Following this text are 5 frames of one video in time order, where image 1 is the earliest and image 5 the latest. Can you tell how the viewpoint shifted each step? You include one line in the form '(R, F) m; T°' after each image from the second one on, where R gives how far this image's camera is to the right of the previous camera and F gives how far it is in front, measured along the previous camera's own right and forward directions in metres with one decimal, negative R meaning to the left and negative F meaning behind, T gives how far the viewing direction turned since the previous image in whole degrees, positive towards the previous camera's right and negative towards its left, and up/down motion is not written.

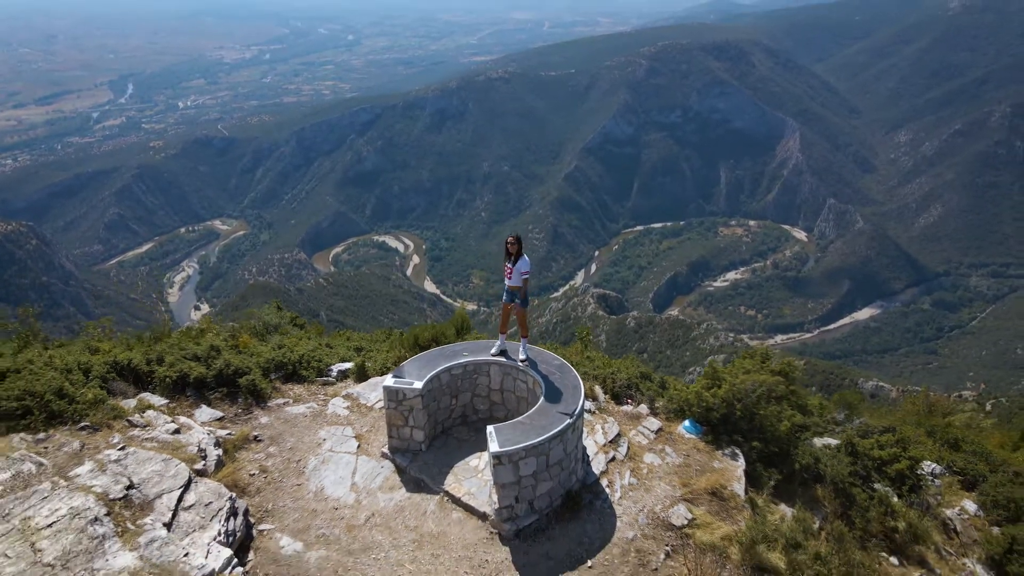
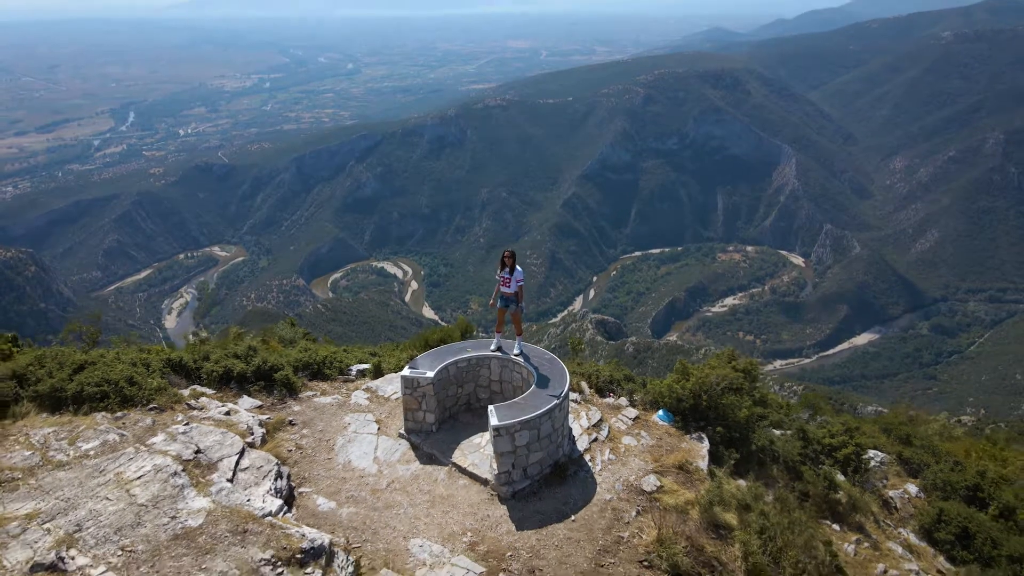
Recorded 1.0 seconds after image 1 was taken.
(0.0, +0.1) m; 0°
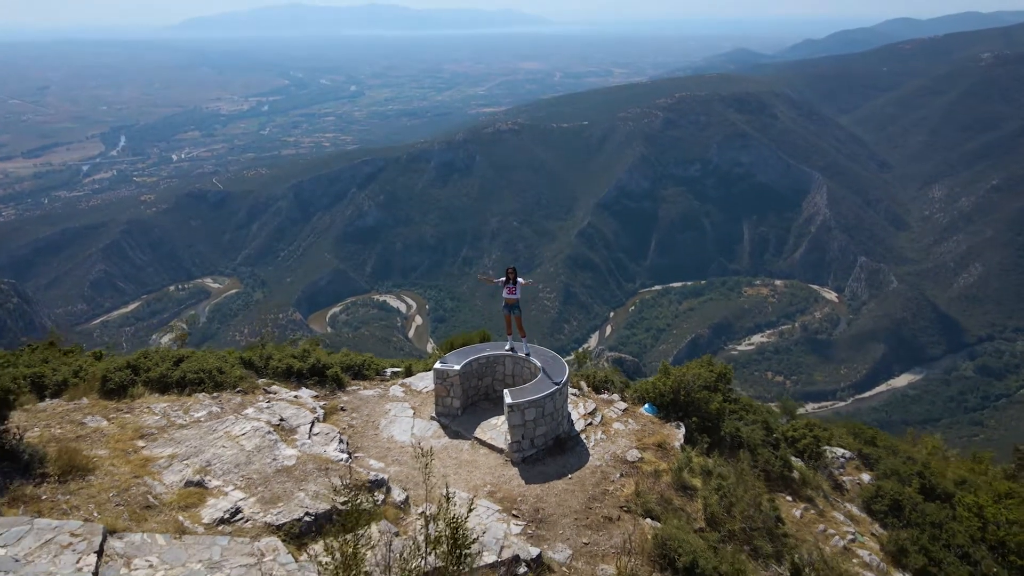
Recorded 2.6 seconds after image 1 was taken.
(+0.2, +6.4) m; -2°
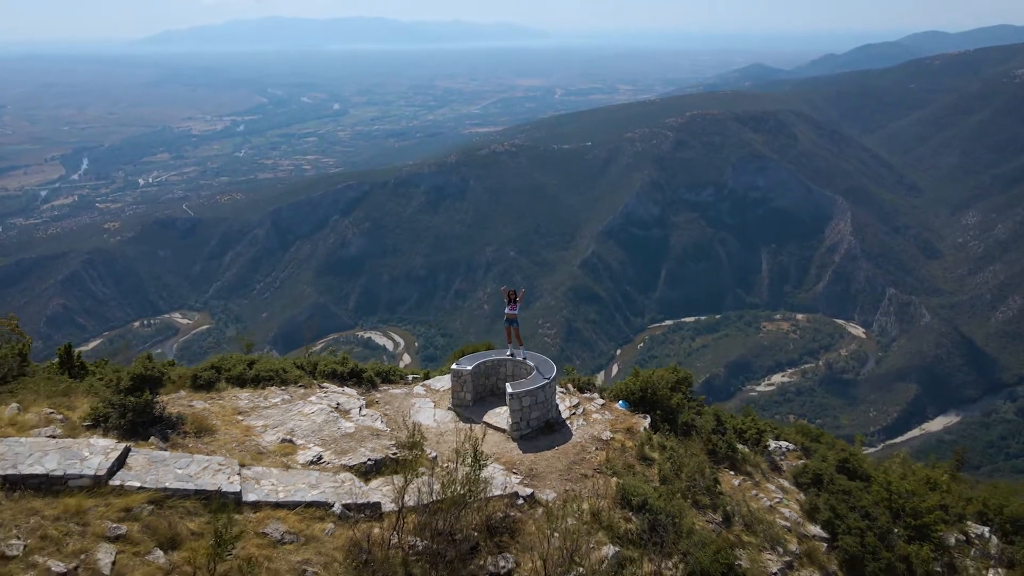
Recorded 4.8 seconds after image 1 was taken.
(+0.3, +16.4) m; +1°
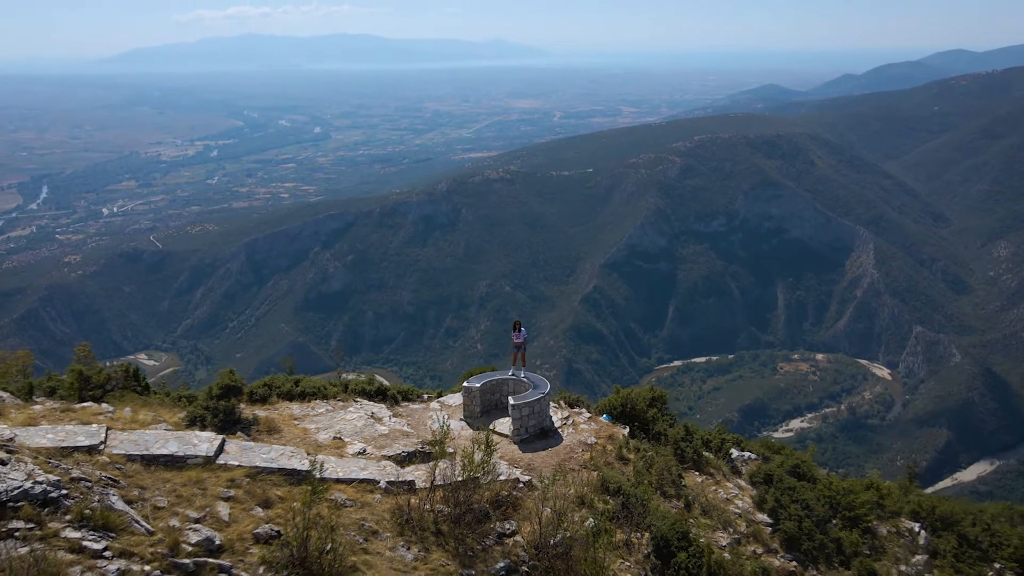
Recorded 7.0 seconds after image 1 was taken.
(-0.7, 0.0) m; +3°
